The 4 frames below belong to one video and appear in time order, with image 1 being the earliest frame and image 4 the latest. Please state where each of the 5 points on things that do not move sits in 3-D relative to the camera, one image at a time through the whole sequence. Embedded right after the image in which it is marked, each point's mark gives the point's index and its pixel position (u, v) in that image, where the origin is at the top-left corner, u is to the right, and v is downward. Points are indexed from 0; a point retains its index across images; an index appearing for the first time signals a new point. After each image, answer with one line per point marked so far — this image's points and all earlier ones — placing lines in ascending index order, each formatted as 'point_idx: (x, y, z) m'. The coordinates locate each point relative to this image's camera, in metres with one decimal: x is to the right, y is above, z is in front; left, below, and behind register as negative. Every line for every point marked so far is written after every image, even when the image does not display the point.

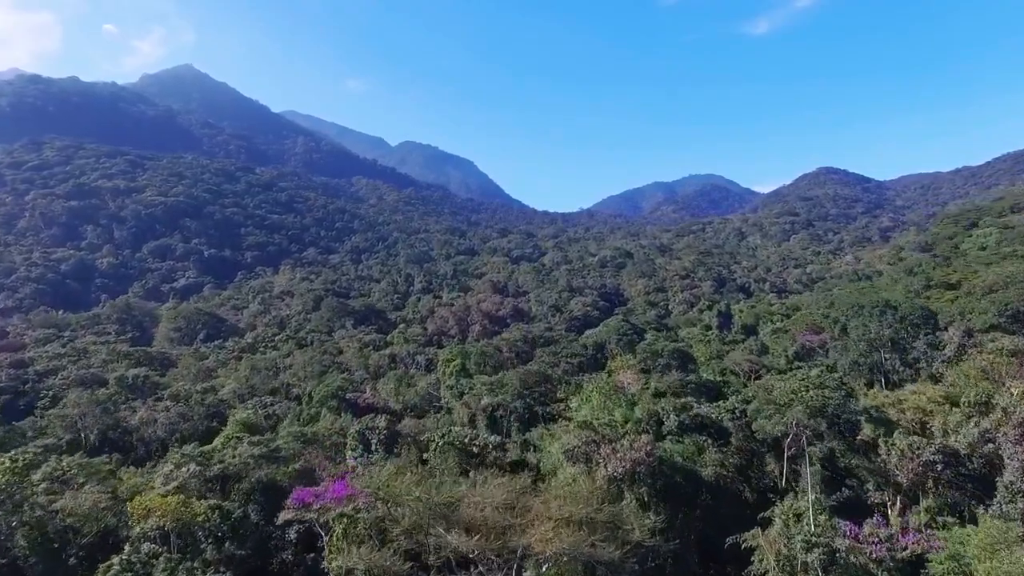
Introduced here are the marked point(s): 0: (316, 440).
0: (-6.9, -5.3, +19.7) m
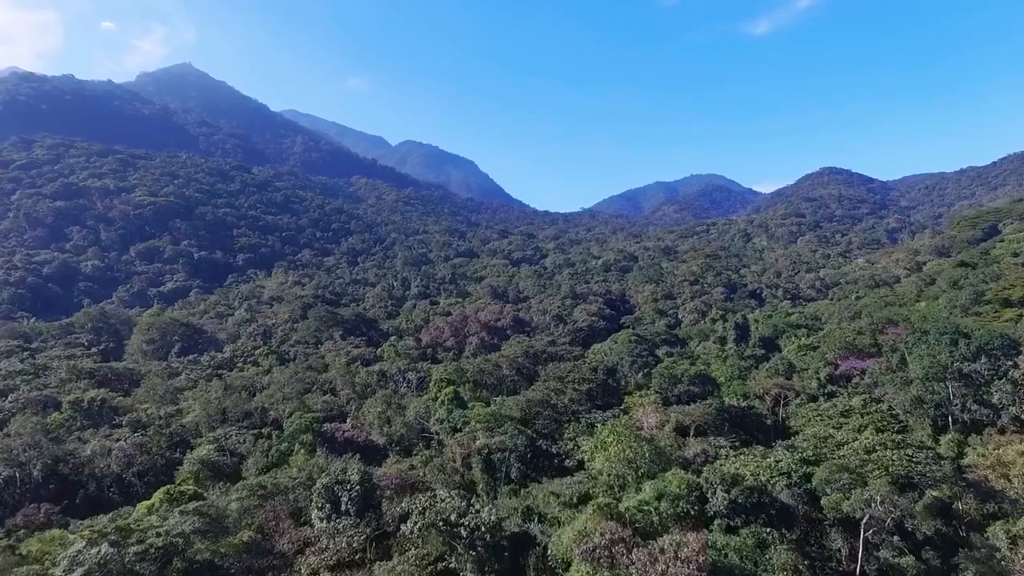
0: (-6.9, -6.0, +16.5) m
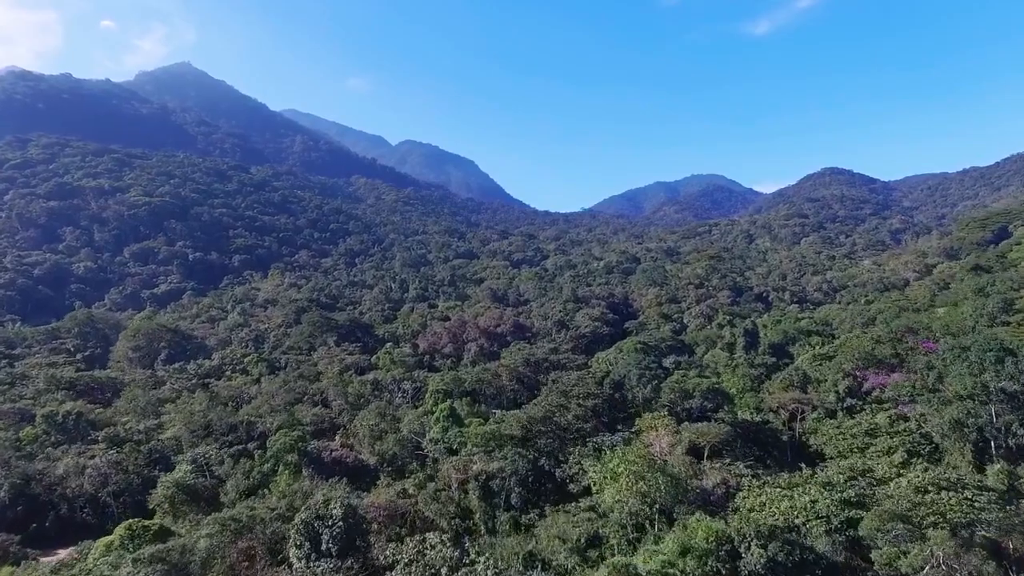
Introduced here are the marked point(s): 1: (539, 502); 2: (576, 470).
0: (-6.9, -6.4, +14.9) m
1: (+0.9, -7.0, +18.2) m
2: (+2.2, -6.2, +19.2) m
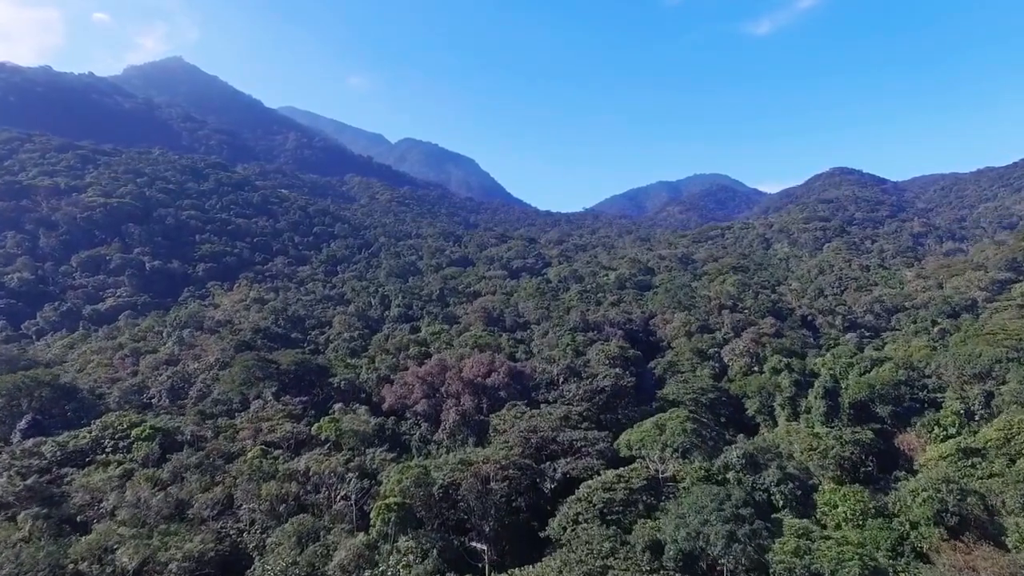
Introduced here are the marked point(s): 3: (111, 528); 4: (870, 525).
0: (-7.2, -8.5, +4.5) m
1: (+0.5, -9.2, +7.8) m
2: (+1.9, -8.4, +8.8) m
3: (-13.9, -8.5, +19.2) m
4: (+11.4, -7.6, +17.9) m
